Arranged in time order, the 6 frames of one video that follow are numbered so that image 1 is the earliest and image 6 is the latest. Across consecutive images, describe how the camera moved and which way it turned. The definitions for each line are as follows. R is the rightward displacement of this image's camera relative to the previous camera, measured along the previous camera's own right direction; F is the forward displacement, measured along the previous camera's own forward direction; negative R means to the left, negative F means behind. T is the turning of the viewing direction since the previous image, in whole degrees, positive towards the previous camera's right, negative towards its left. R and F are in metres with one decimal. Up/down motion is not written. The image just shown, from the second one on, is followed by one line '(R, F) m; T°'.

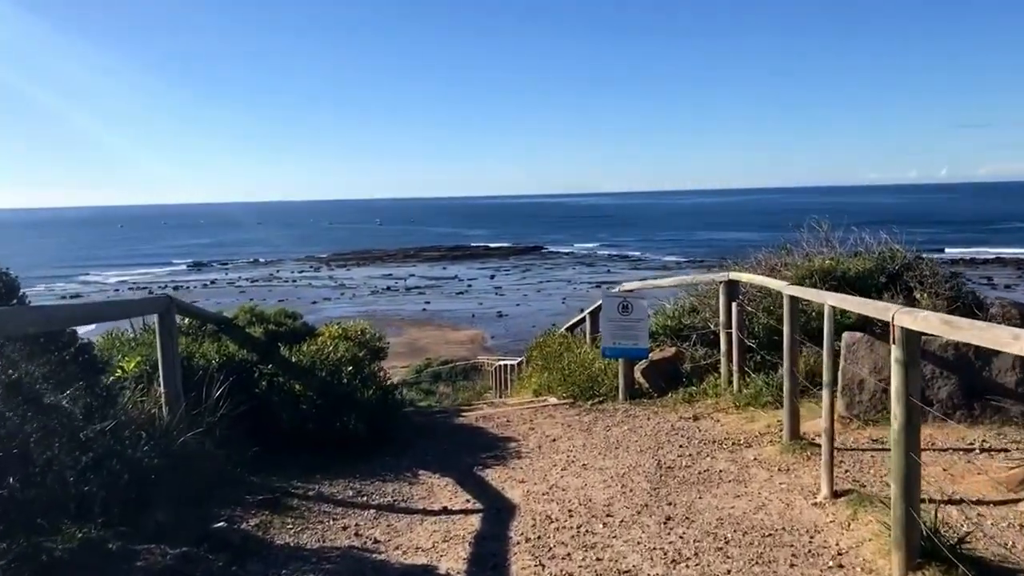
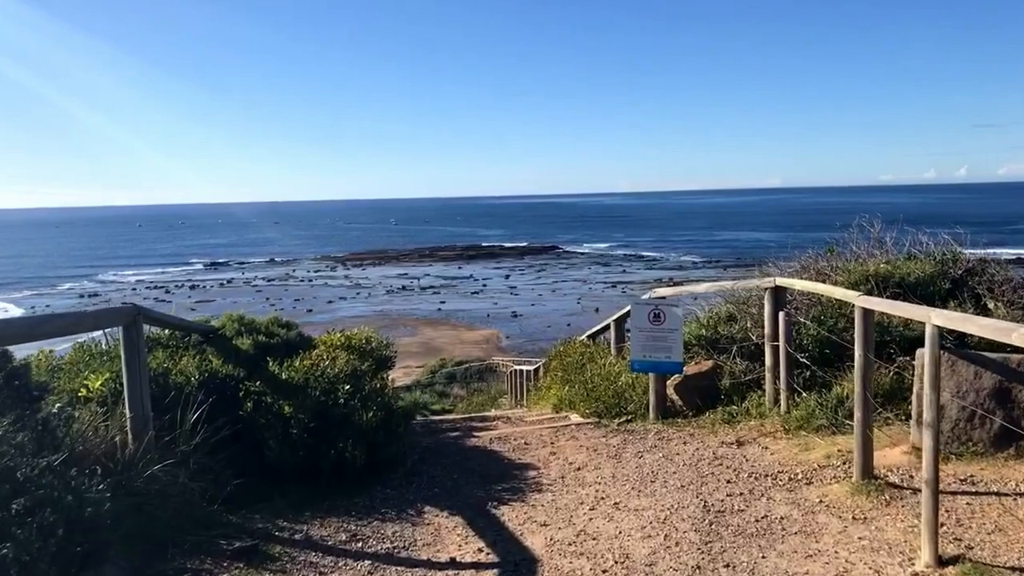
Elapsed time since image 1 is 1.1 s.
(0.0, +0.8) m; -1°
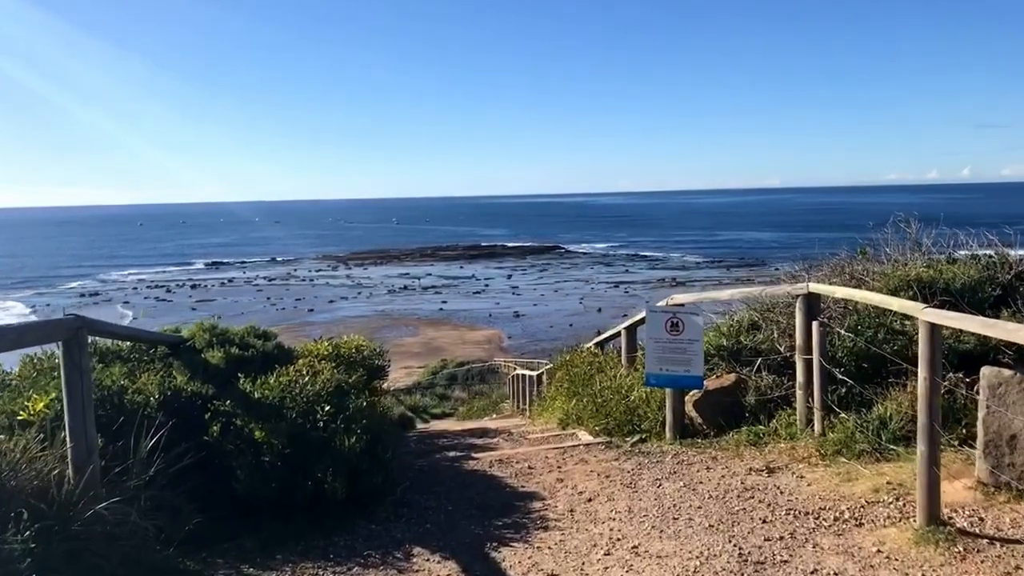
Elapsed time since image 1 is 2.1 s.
(0.0, +0.7) m; 0°
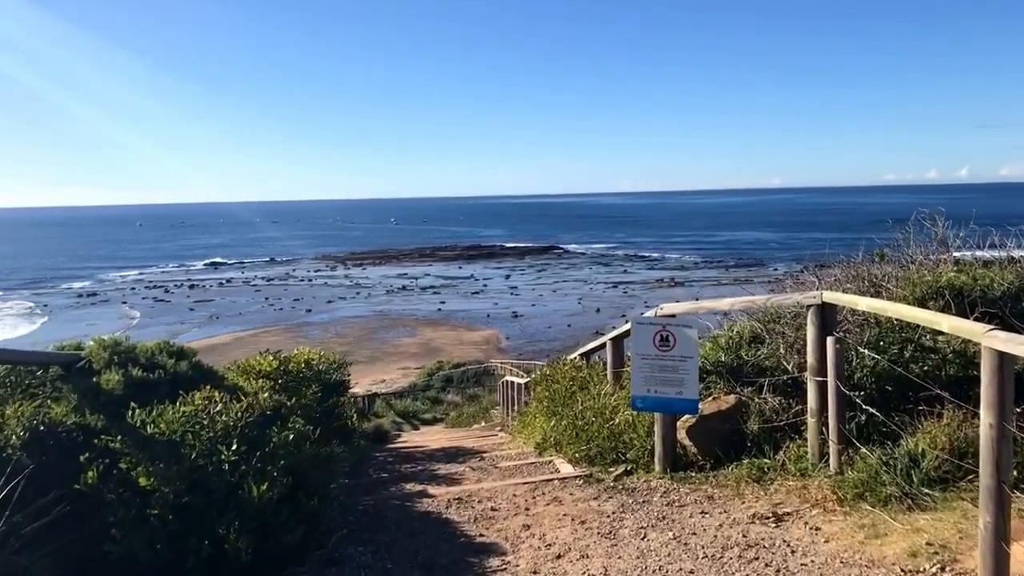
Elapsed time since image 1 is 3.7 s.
(+0.2, +0.9) m; 0°
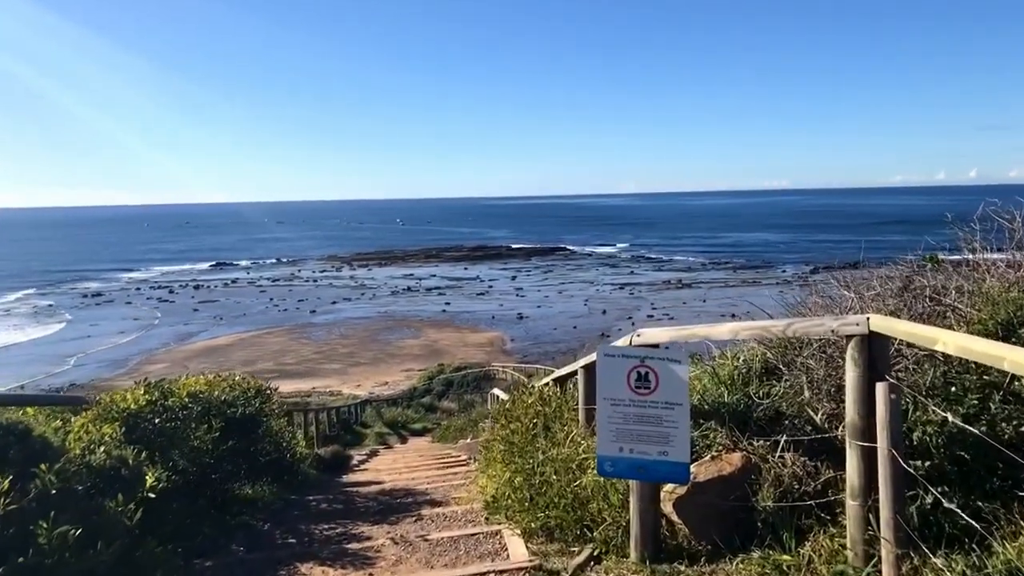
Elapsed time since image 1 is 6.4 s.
(+0.4, +1.6) m; 0°
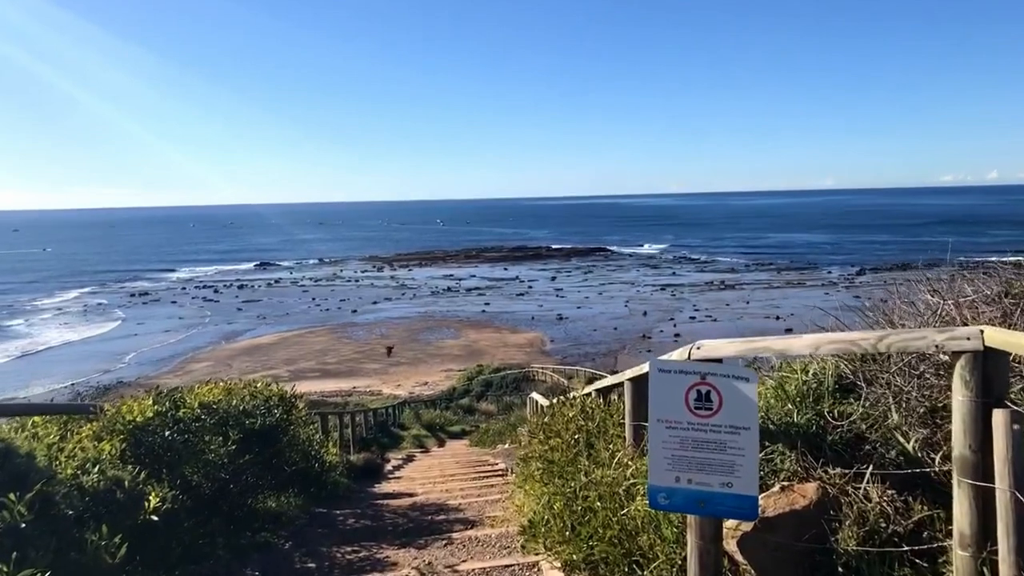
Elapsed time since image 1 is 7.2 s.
(0.0, +0.5) m; -3°
